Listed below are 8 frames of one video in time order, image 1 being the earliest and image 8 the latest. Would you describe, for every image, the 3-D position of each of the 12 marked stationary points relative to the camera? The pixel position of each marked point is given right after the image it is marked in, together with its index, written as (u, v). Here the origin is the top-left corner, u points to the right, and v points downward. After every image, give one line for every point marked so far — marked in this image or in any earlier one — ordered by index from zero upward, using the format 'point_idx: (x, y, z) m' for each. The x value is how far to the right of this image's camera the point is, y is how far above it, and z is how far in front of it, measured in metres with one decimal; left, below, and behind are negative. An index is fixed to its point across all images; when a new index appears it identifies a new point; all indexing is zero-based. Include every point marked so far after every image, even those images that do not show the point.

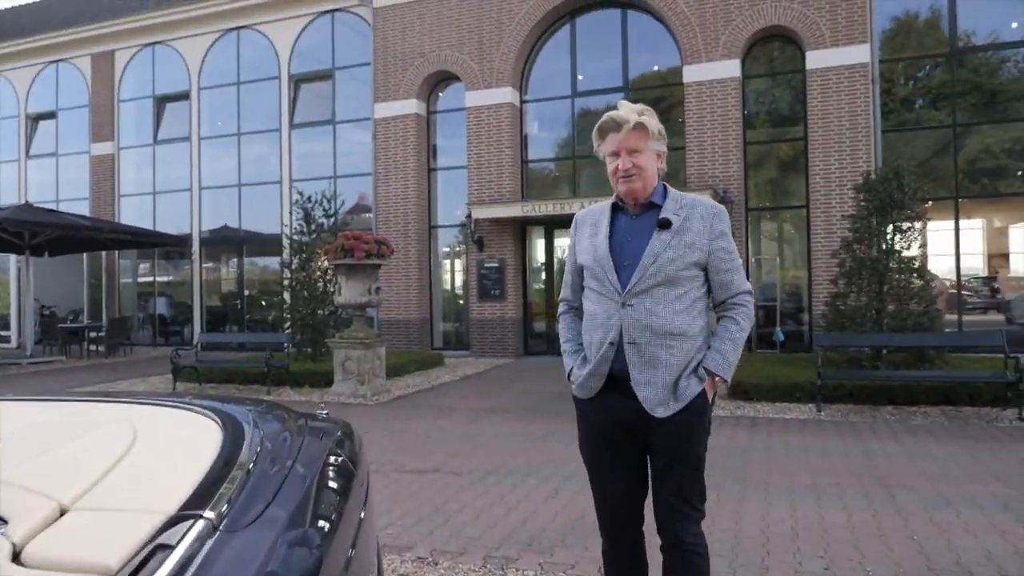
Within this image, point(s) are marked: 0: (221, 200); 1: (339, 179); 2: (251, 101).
0: (-6.7, +2.1, +17.9) m
1: (-3.7, +2.3, +16.4) m
2: (-5.9, +4.2, +17.4) m
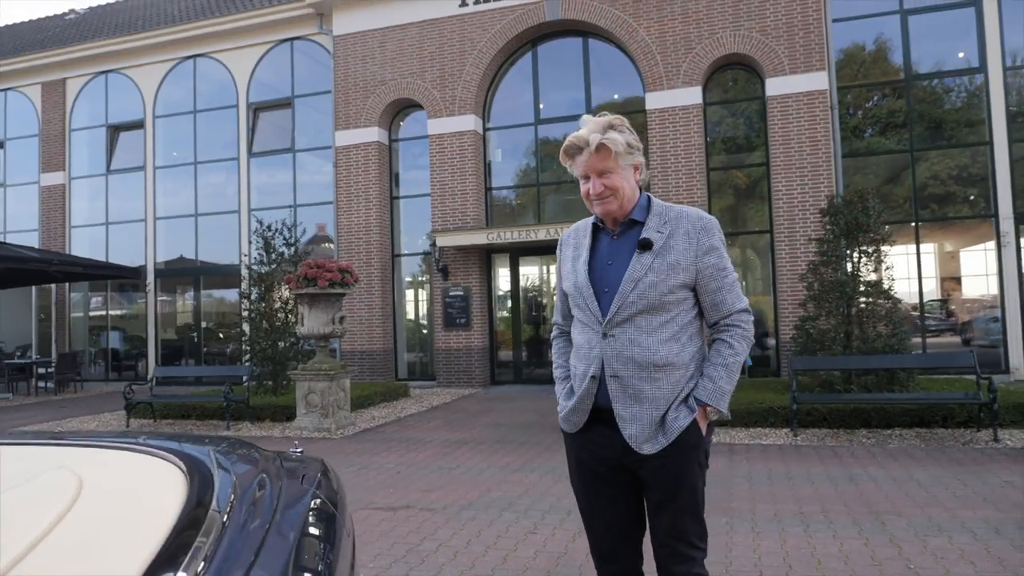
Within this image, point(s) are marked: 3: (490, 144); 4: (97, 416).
0: (-7.5, +1.3, +17.4) m
1: (-4.4, +1.7, +16.1) m
2: (-6.7, +3.5, +17.1) m
3: (-0.4, +2.8, +15.0) m
4: (-6.1, -1.9, +11.5) m
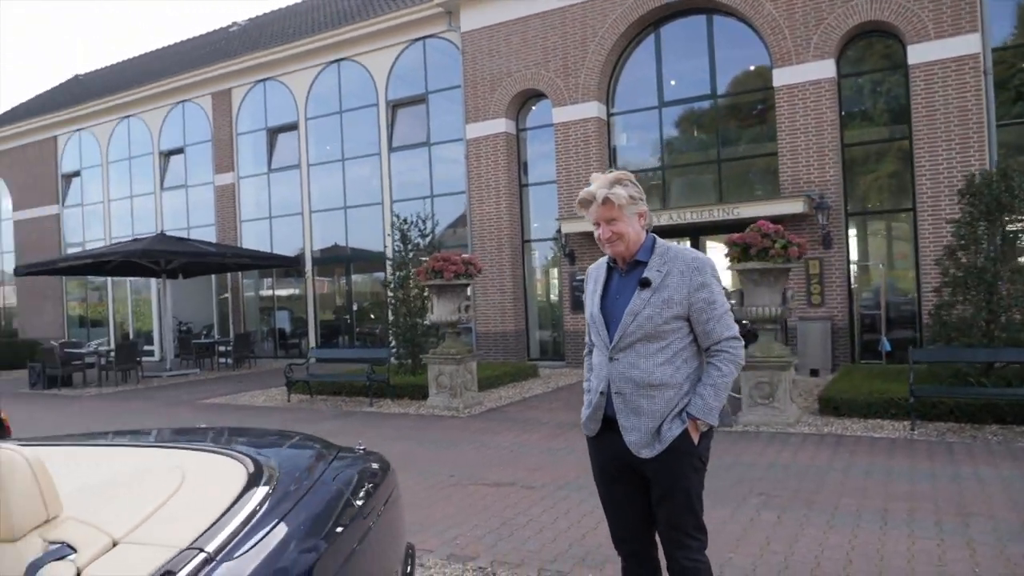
0: (-4.4, +1.7, +19.0) m
1: (-1.7, +2.0, +17.1) m
2: (-3.8, +3.8, +18.5) m
3: (+2.0, +3.1, +15.2) m
4: (-4.2, -1.7, +13.0) m
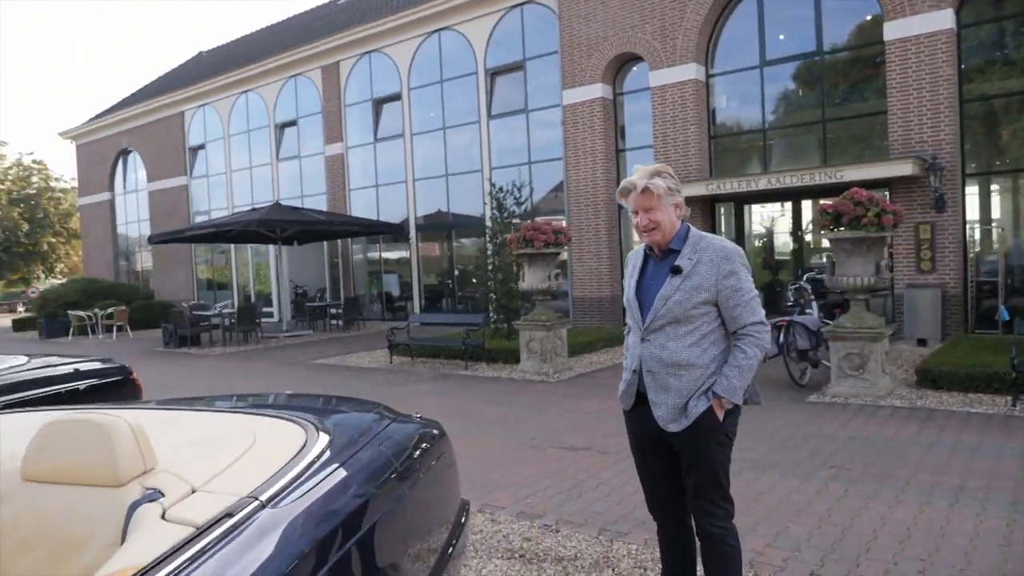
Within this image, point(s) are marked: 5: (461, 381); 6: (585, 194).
0: (-2.0, +2.6, +19.6) m
1: (+0.5, +2.8, +17.3) m
2: (-1.4, +4.7, +18.8) m
3: (+3.9, +3.8, +14.8) m
4: (-2.5, -1.1, +13.8) m
5: (-0.7, -1.2, +10.5) m
6: (+1.5, +2.0, +16.1) m
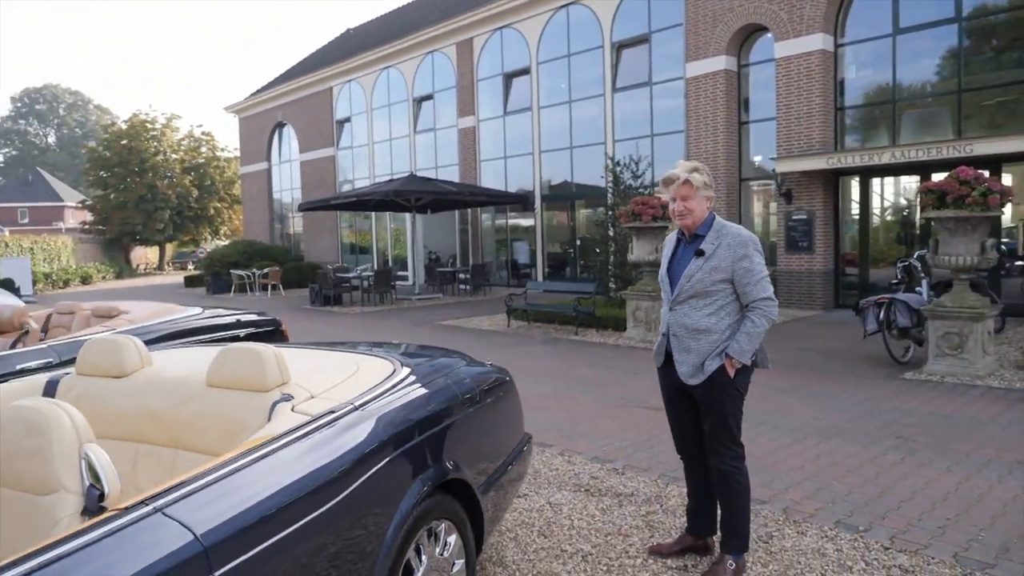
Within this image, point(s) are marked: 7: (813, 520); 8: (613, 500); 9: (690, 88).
0: (+1.2, +3.4, +20.2) m
1: (+3.3, +3.4, +17.5) m
2: (+1.7, +5.5, +19.3) m
3: (+6.2, +4.3, +14.5) m
4: (-0.4, -0.5, +14.8) m
5: (+0.8, -0.8, +11.2) m
6: (+4.0, +2.6, +16.2) m
7: (+1.6, -1.2, +4.1) m
8: (+0.6, -1.2, +4.4) m
9: (+3.8, +4.2, +16.4) m
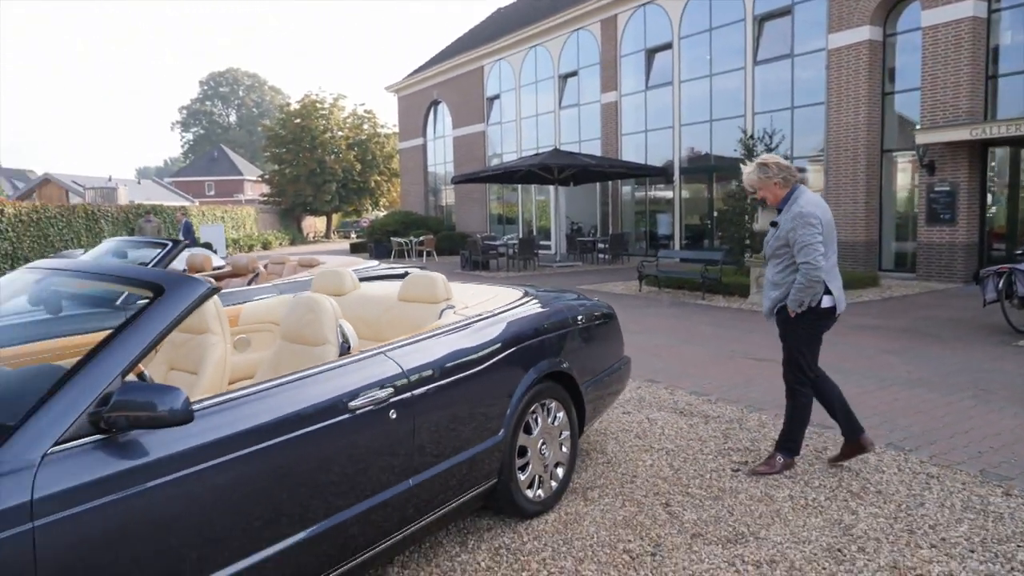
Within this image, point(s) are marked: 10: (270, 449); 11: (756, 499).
0: (+5.0, +4.2, +20.6) m
1: (+6.5, +4.1, +17.6) m
2: (+5.3, +6.2, +19.6) m
3: (+8.8, +4.7, +14.0) m
4: (+2.3, +0.1, +15.8) m
5: (+2.9, -0.3, +12.0) m
6: (+7.0, +3.2, +16.2) m
7: (+2.3, -1.0, +5.0) m
8: (+1.3, -0.9, +5.4) m
9: (+6.8, +4.8, +16.4) m
10: (-0.8, -0.5, +2.5) m
11: (+1.2, -1.1, +3.9) m
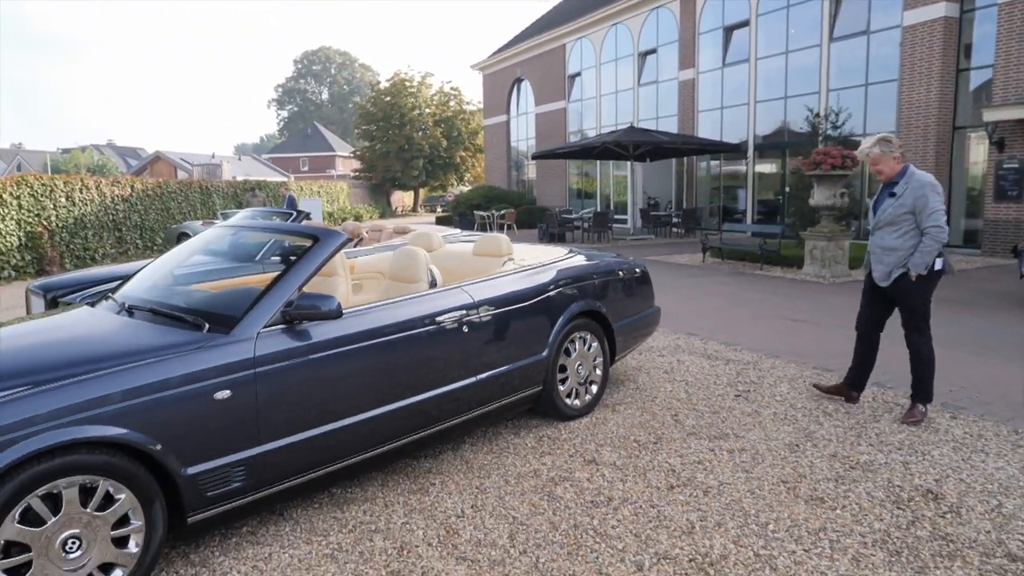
0: (+7.1, +4.9, +21.1) m
1: (+8.3, +4.7, +17.9) m
2: (+7.4, +6.9, +19.9) m
3: (+10.2, +5.2, +14.1) m
4: (+3.9, +0.7, +16.6) m
5: (+4.0, +0.2, +12.9) m
6: (+8.6, +3.7, +16.5) m
7: (+2.7, -0.7, +6.0) m
8: (+1.8, -0.6, +6.5) m
9: (+8.5, +5.4, +16.6) m
10: (-0.7, -0.3, +3.9) m
11: (+1.5, -0.8, +5.1) m
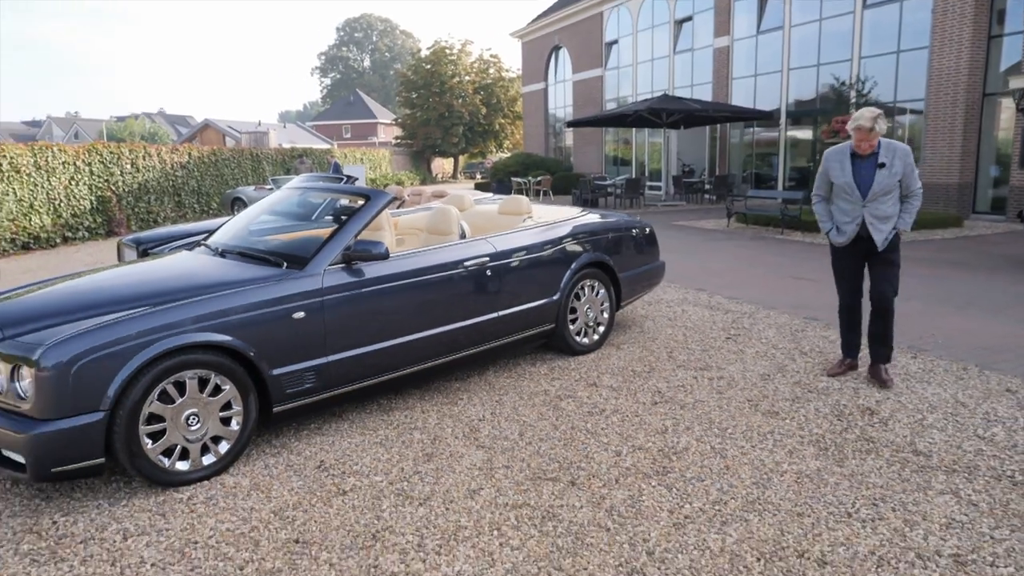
0: (+8.1, +5.8, +21.3) m
1: (+9.1, +5.5, +18.1) m
2: (+8.3, +7.8, +20.1) m
3: (+10.9, +5.8, +14.2) m
4: (+4.6, +1.5, +17.3) m
5: (+4.6, +0.8, +13.5) m
6: (+9.4, +4.5, +16.7) m
7: (+2.9, -0.4, +6.7) m
8: (+2.0, -0.2, +7.3) m
9: (+9.2, +6.1, +16.8) m
10: (-0.6, 0.0, +4.8) m
11: (+1.7, -0.5, +5.9) m
